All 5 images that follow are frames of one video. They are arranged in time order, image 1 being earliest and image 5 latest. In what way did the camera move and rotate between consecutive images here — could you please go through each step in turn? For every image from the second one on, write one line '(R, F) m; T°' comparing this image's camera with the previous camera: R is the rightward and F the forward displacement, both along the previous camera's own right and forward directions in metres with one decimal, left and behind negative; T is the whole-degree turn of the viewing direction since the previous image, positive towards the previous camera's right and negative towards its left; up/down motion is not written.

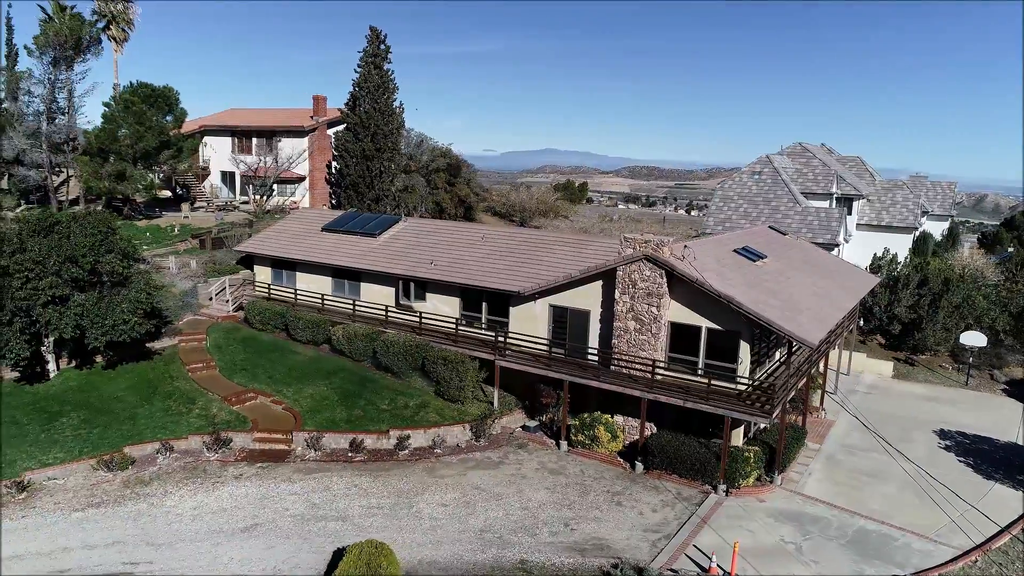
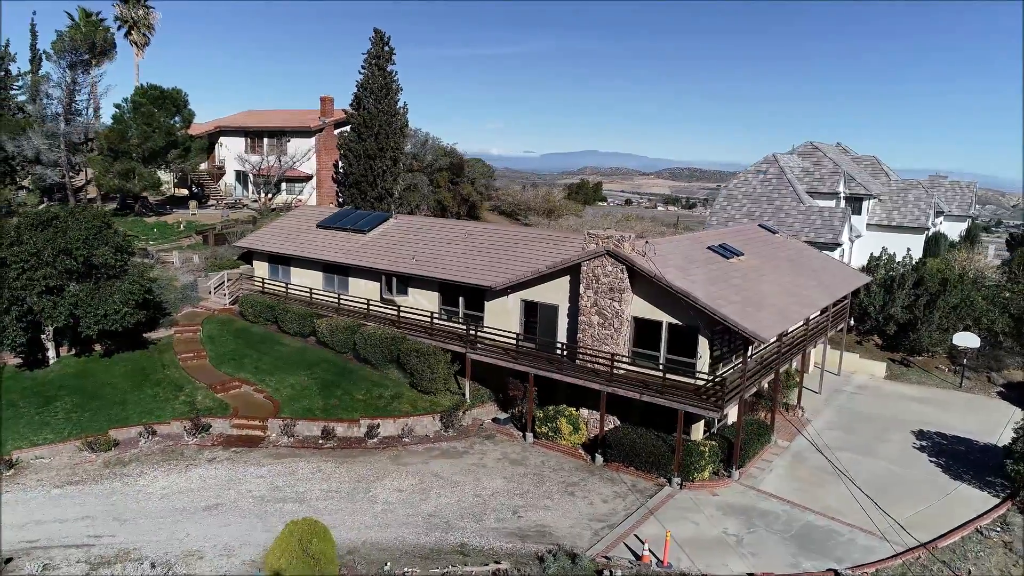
(+1.9, -0.3) m; -2°
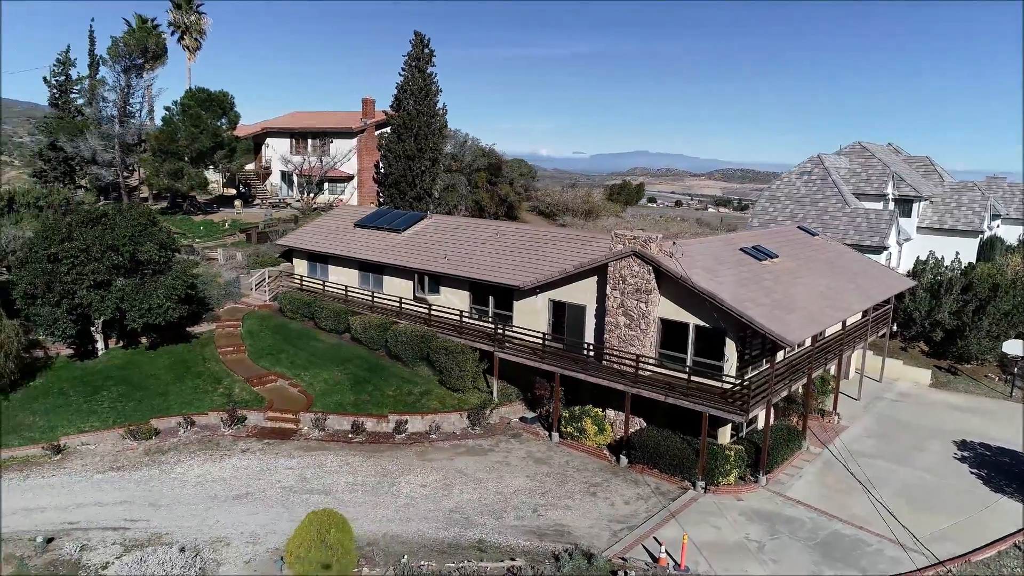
(+0.5, -0.1) m; -4°
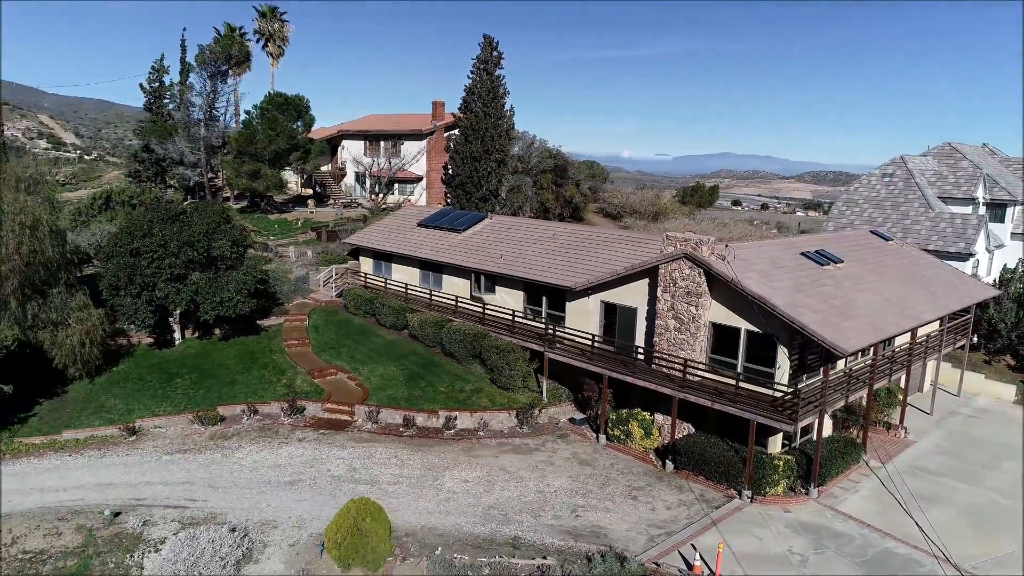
(+0.7, -0.1) m; -6°
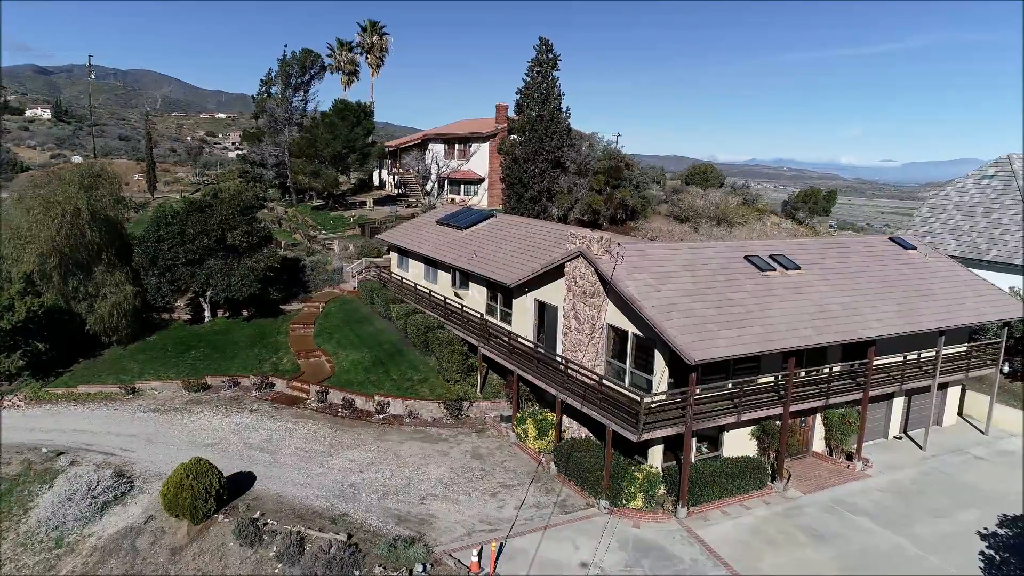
(+7.2, +0.5) m; -13°
